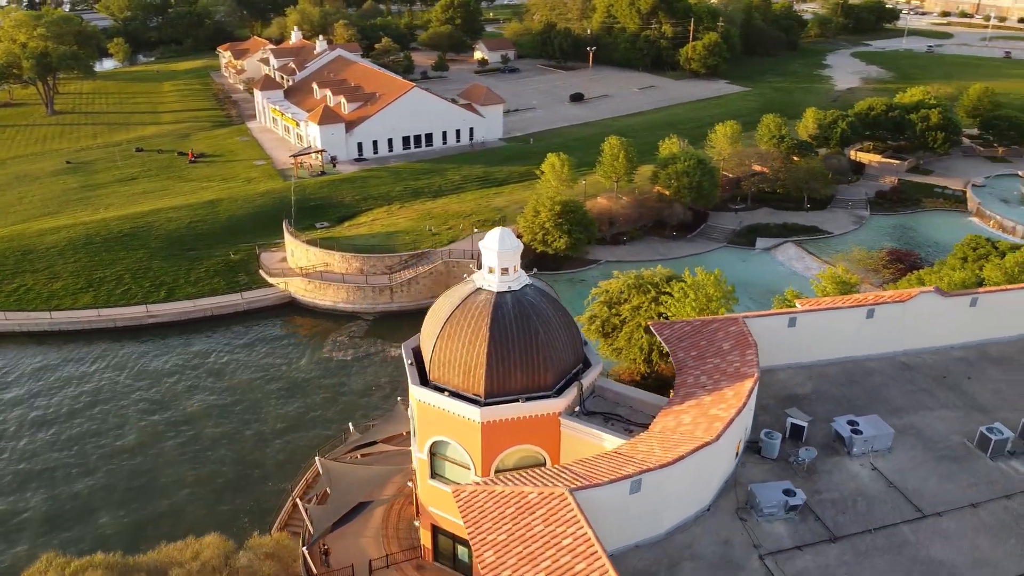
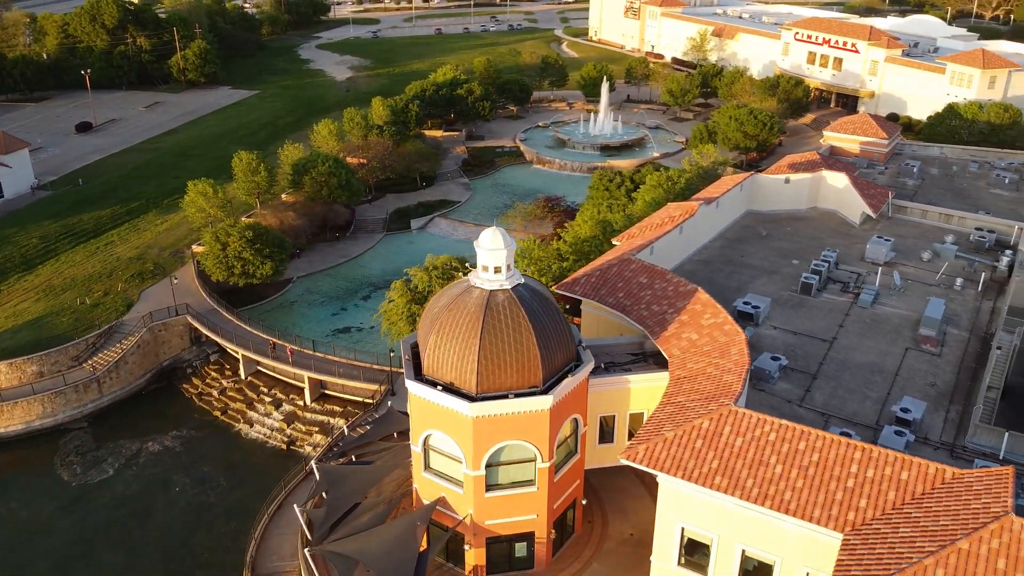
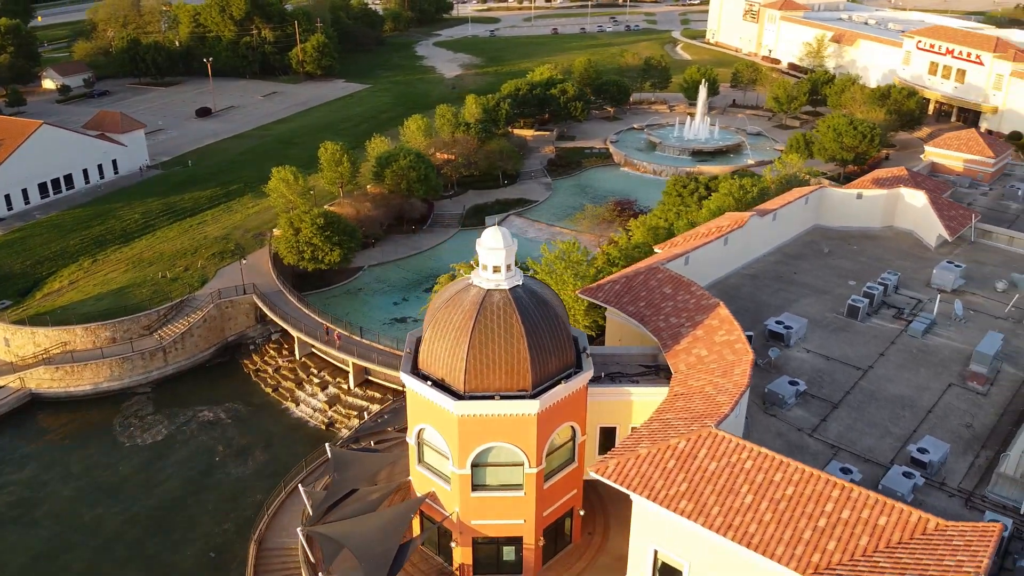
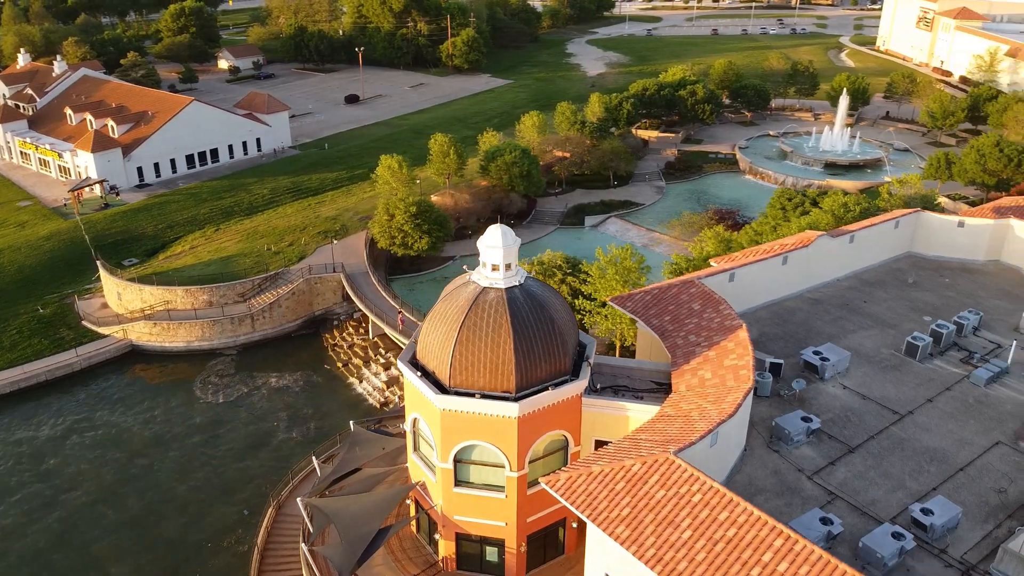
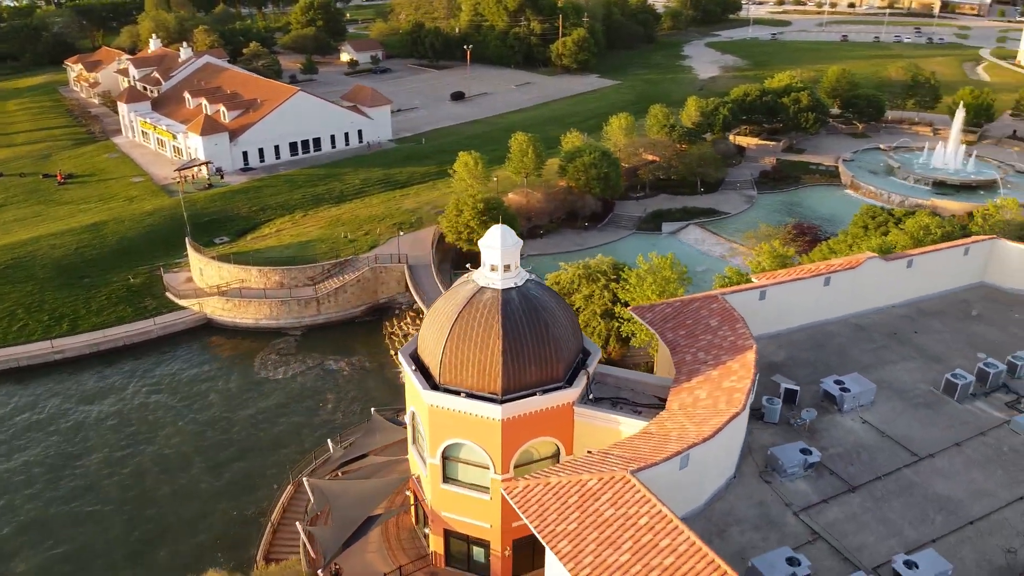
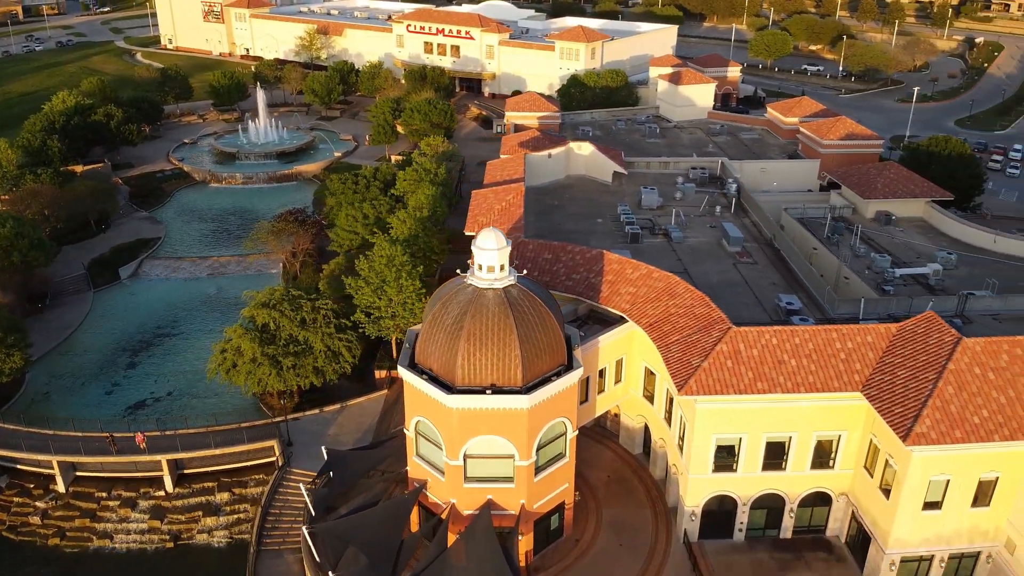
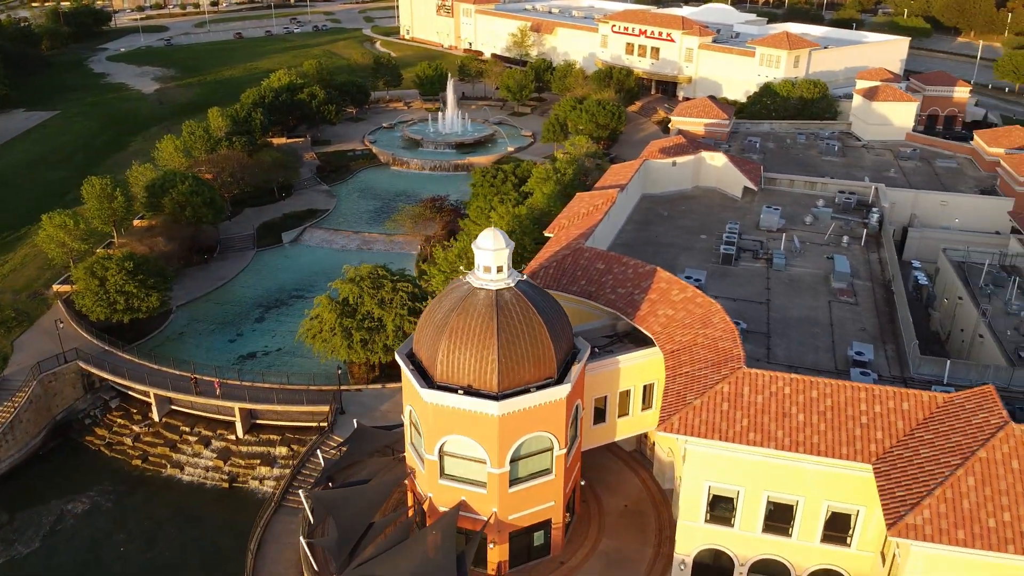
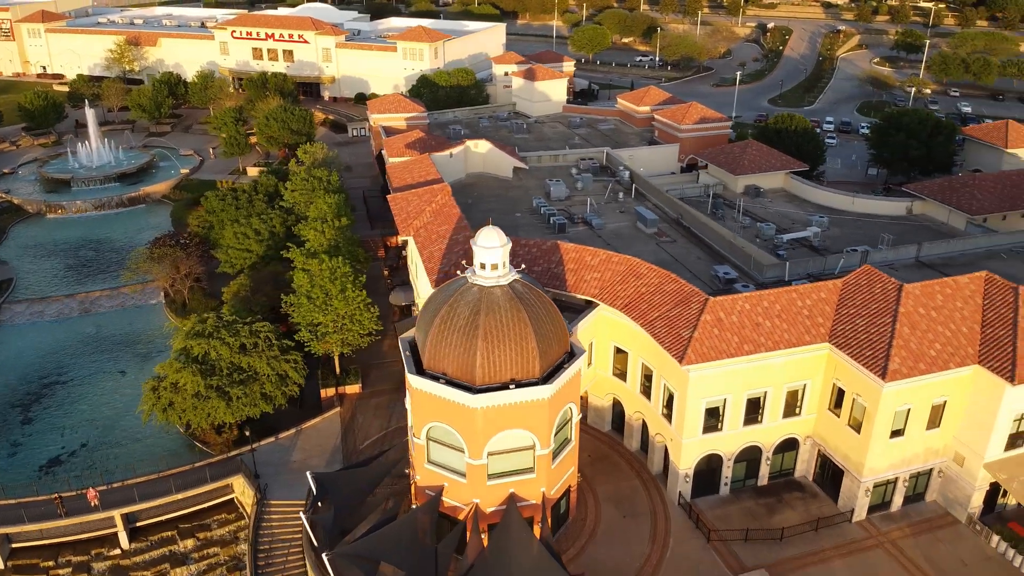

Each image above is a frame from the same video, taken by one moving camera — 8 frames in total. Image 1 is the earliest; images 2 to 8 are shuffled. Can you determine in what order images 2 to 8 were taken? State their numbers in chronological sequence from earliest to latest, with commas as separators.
5, 4, 3, 2, 7, 6, 8
